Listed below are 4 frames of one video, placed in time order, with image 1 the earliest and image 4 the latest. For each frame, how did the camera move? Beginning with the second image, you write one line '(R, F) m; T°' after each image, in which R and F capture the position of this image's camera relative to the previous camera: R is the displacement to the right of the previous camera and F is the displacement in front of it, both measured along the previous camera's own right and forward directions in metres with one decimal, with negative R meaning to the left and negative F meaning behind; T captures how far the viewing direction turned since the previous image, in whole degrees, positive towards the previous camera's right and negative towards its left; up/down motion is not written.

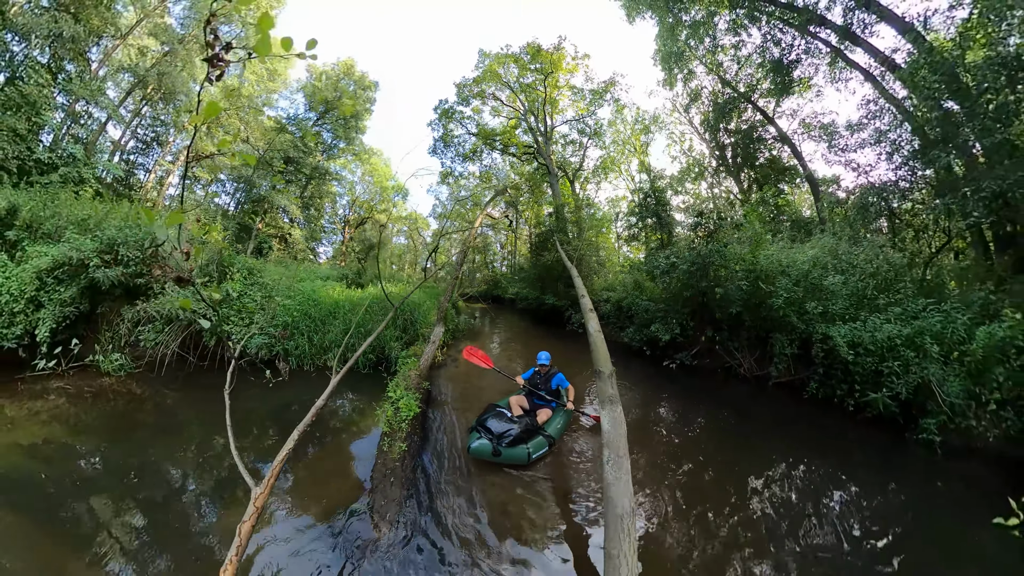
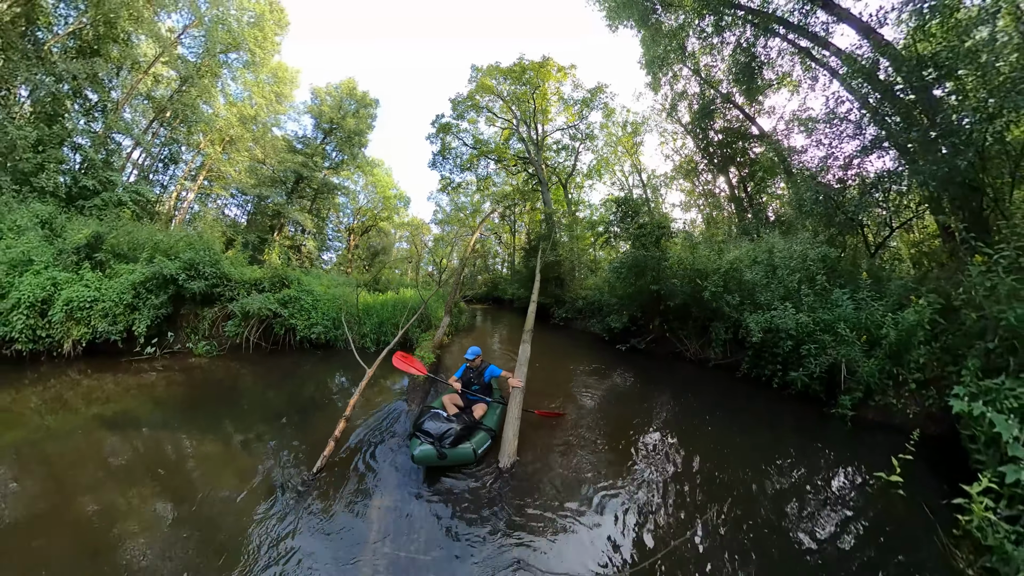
(+0.3, -1.0) m; 0°
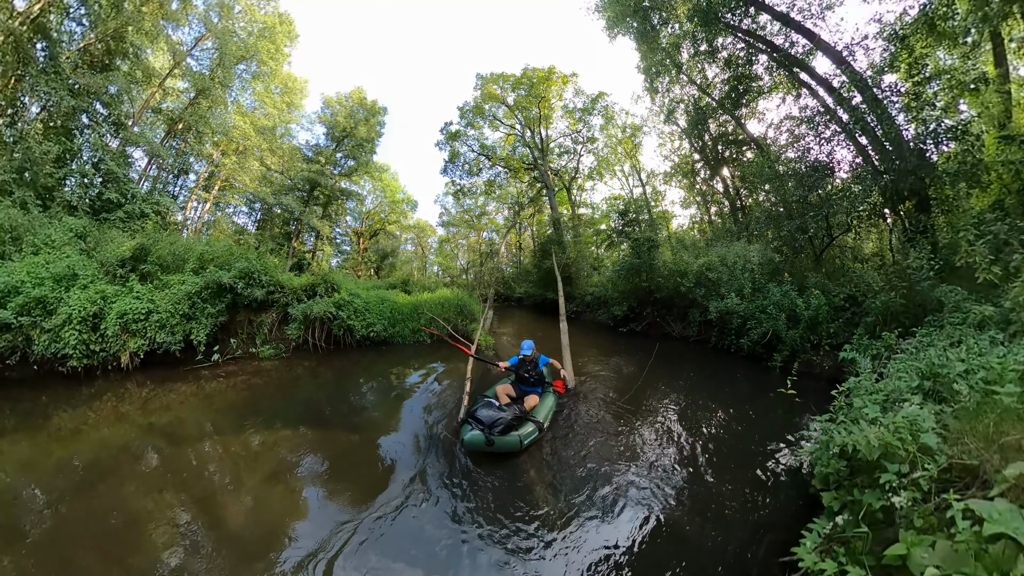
(-0.5, -0.2) m; 0°
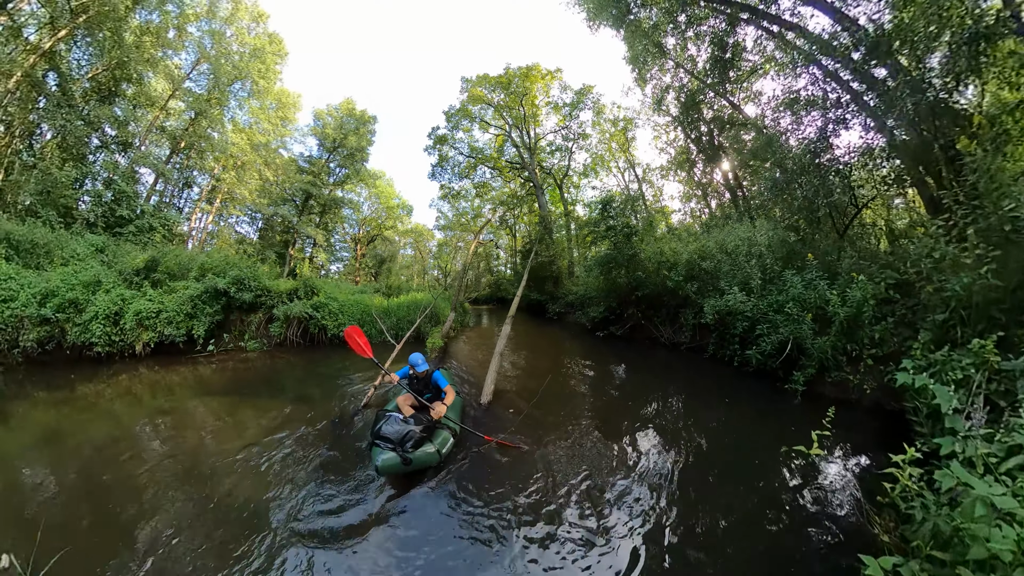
(+0.7, -0.7) m; -1°
